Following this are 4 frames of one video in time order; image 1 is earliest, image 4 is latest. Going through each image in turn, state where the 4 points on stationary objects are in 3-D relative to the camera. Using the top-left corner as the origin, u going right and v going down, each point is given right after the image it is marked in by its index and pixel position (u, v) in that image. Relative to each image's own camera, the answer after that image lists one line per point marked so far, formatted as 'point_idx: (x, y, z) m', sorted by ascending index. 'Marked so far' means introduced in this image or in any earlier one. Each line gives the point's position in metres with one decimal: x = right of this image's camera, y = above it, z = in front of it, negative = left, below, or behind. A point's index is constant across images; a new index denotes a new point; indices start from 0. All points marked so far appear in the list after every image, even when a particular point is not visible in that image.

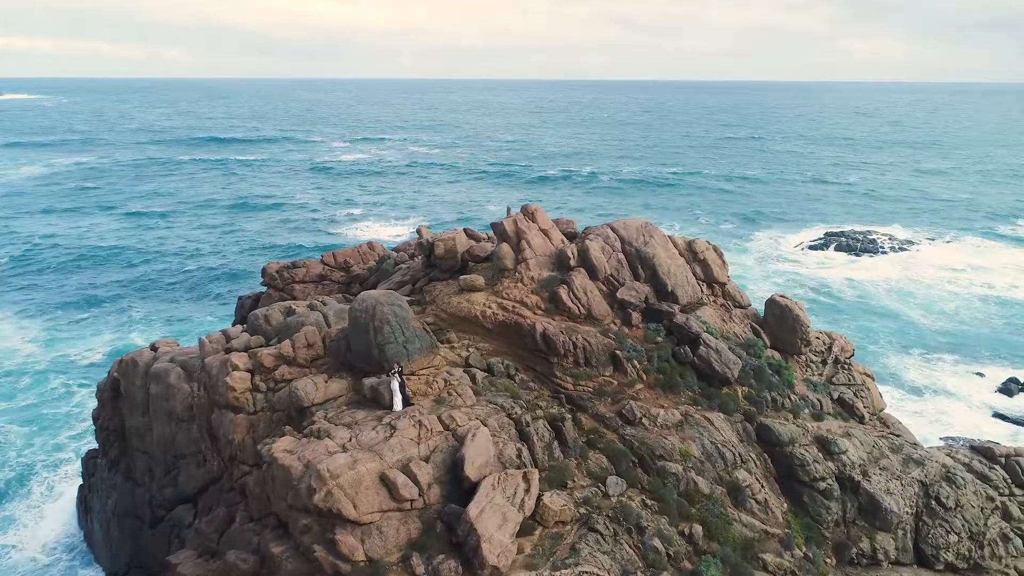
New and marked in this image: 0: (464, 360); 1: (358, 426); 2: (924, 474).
0: (-0.7, -1.1, +12.8) m
1: (-1.9, -1.7, +10.3) m
2: (+7.0, -3.1, +14.4) m
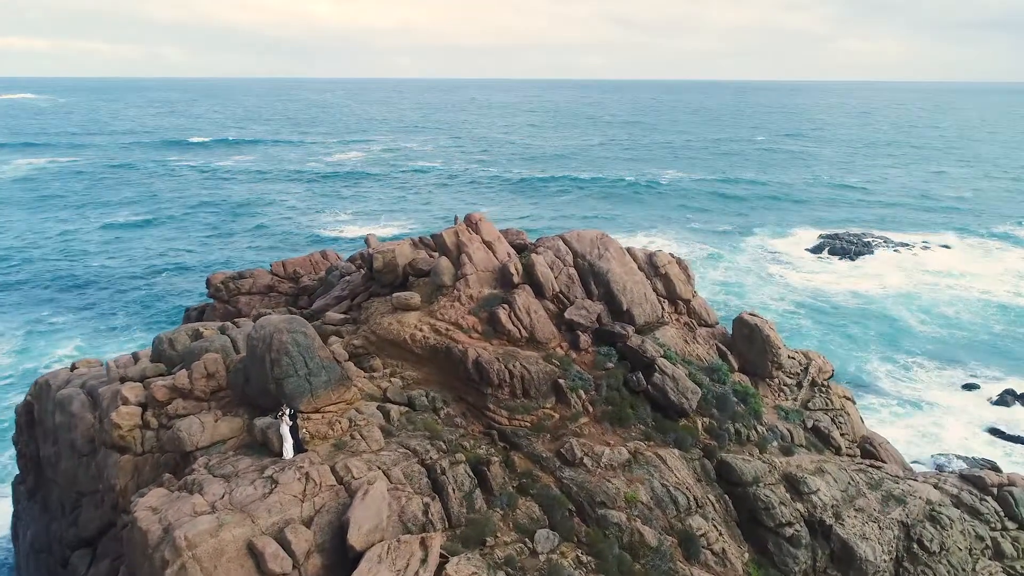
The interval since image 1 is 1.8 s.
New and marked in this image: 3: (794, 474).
0: (-1.7, -1.4, +11.4) m
1: (-2.9, -2.0, +8.9) m
2: (+6.0, -3.4, +13.0) m
3: (+4.2, -2.8, +12.6) m
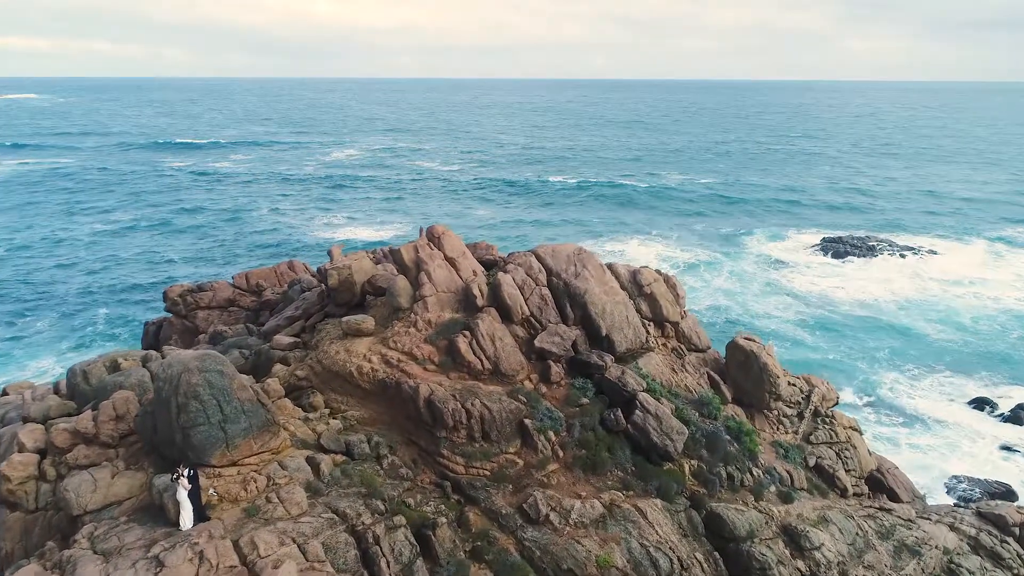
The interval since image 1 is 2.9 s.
0: (-2.2, -1.7, +9.8) m
1: (-3.4, -2.3, +7.3) m
2: (+5.5, -3.8, +11.4) m
3: (+3.7, -3.1, +11.0) m
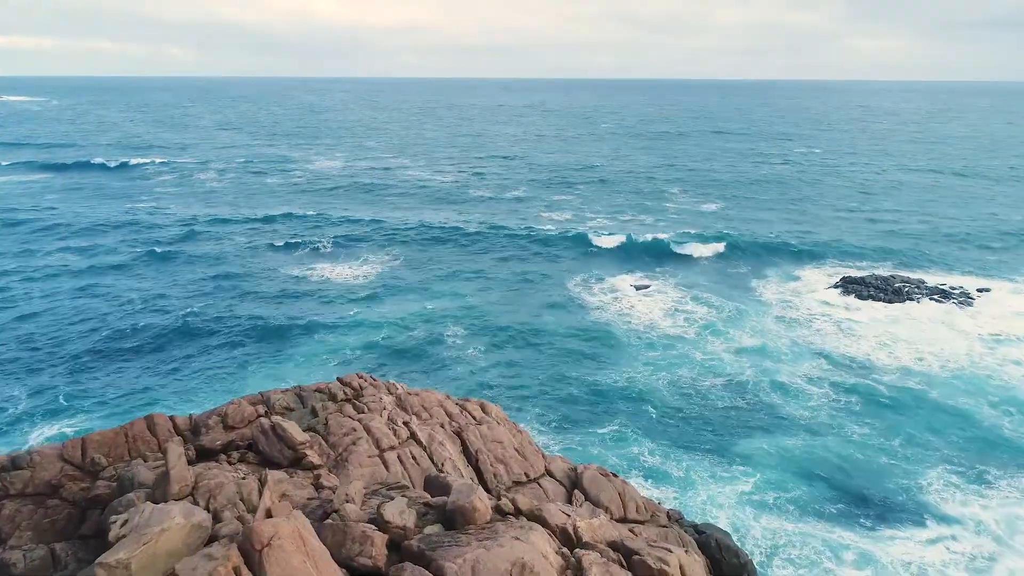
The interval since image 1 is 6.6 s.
0: (-3.2, -4.7, +3.9) m
1: (-4.4, -5.3, +1.4) m
2: (+4.5, -6.7, +5.4) m
3: (+2.7, -6.1, +5.1) m
